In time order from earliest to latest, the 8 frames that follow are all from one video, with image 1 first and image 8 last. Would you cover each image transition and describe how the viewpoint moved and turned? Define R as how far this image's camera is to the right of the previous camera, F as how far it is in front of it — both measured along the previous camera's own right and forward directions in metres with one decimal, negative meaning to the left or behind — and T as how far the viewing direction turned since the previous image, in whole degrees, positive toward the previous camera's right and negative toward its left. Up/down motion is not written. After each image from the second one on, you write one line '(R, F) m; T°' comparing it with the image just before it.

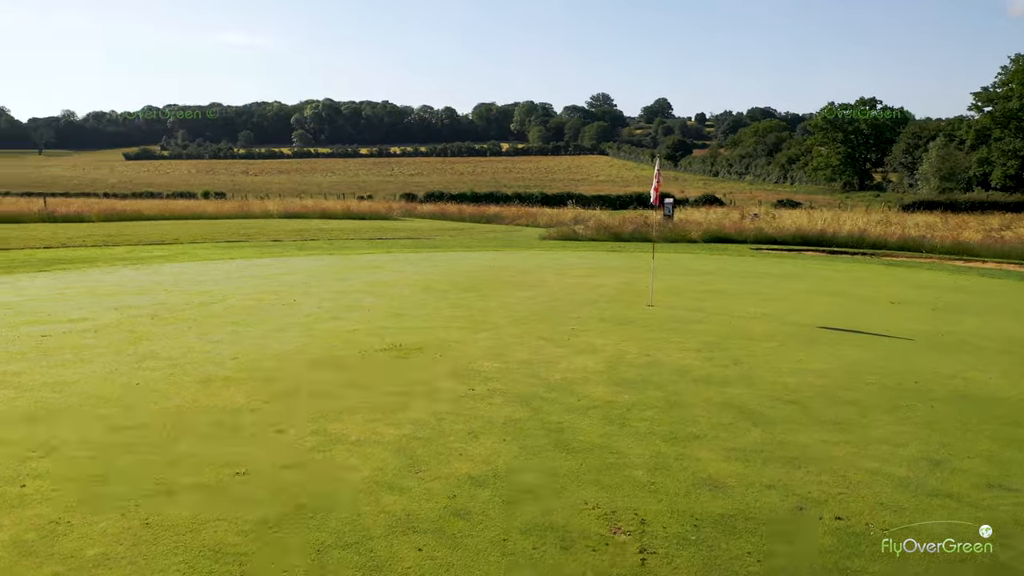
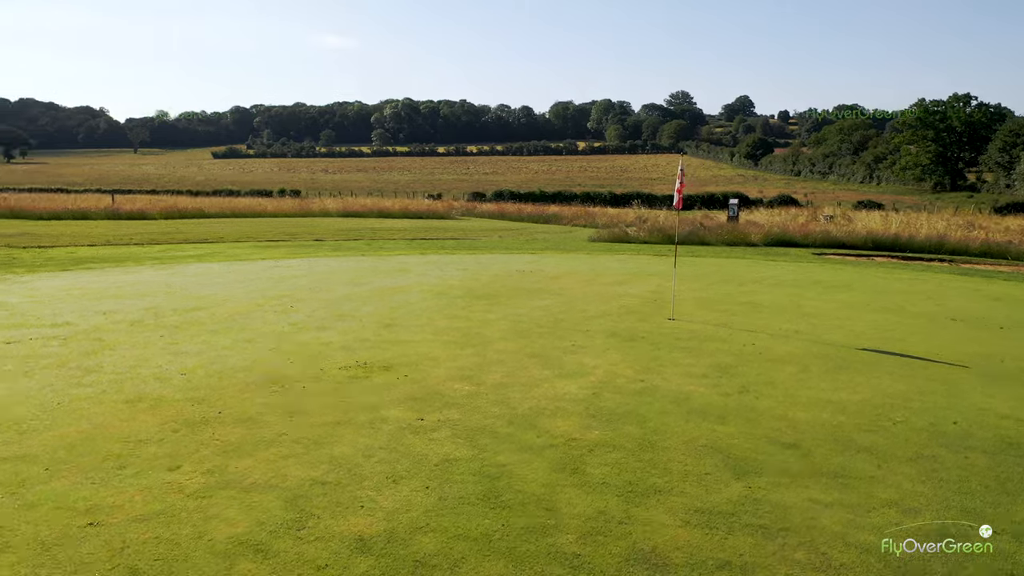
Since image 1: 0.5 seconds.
(+0.9, +0.9) m; -5°
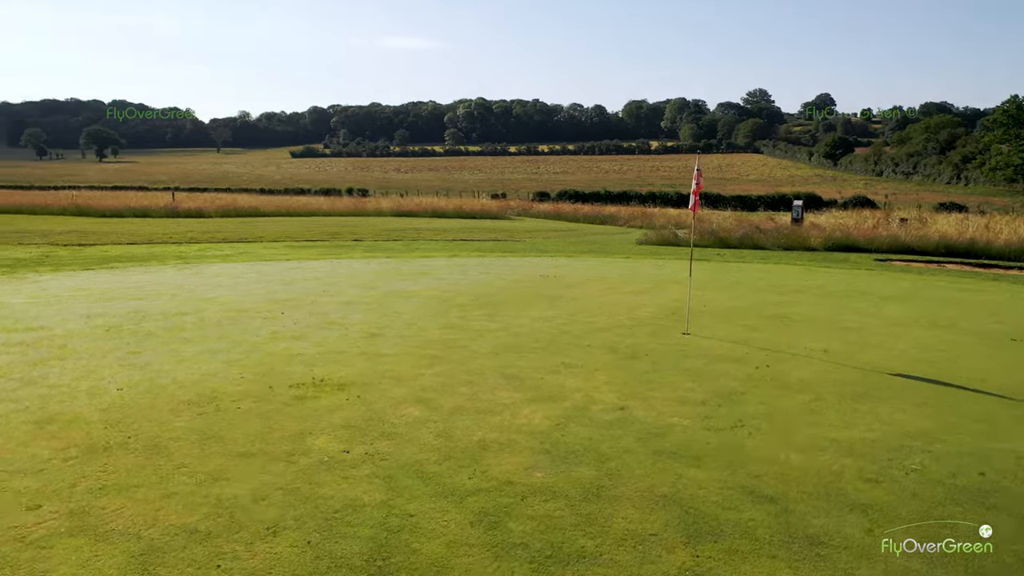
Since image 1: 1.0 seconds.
(+0.9, +0.9) m; -5°
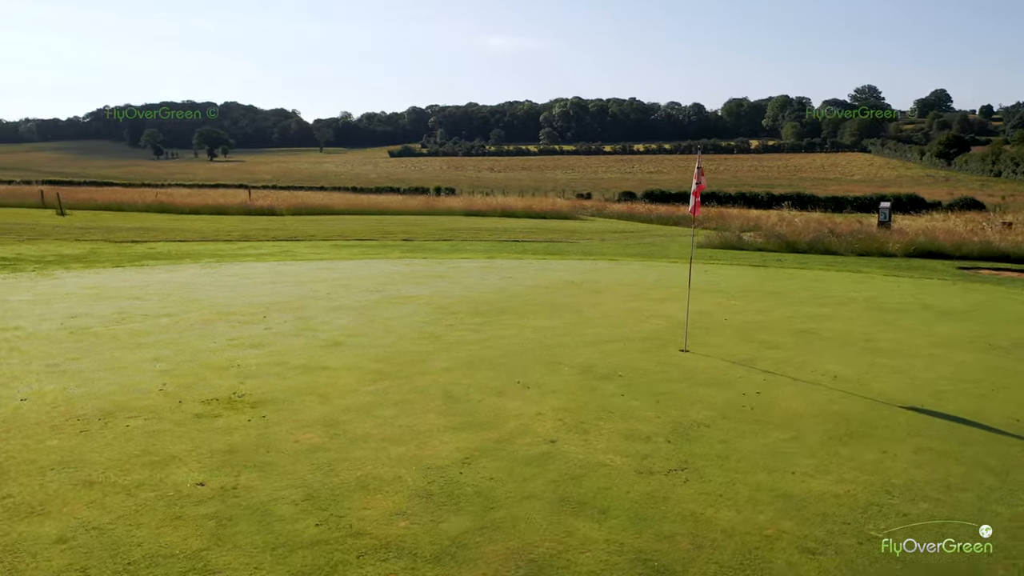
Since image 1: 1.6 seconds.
(+1.3, +0.9) m; -7°
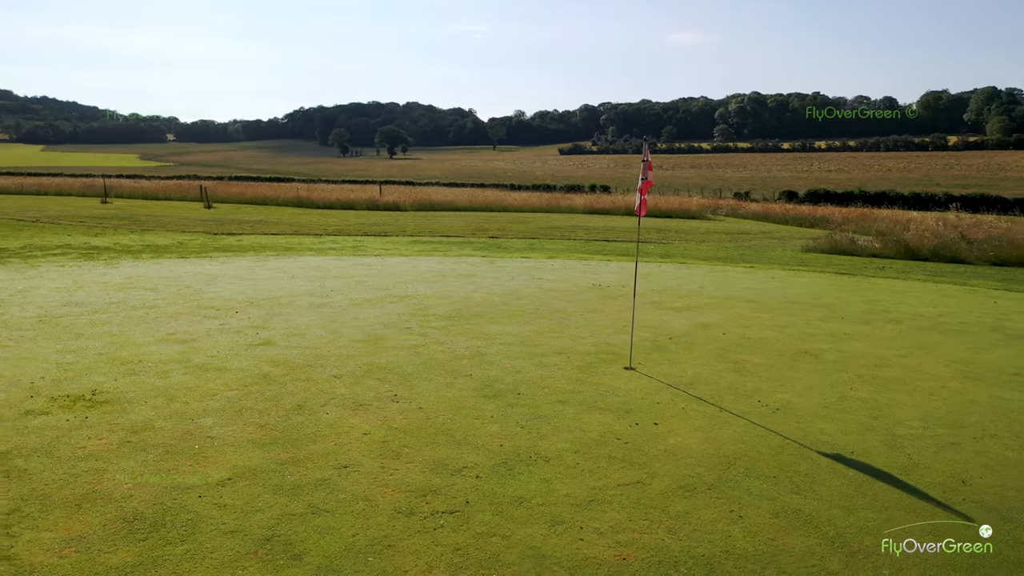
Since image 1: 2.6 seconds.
(+2.3, +1.0) m; -12°
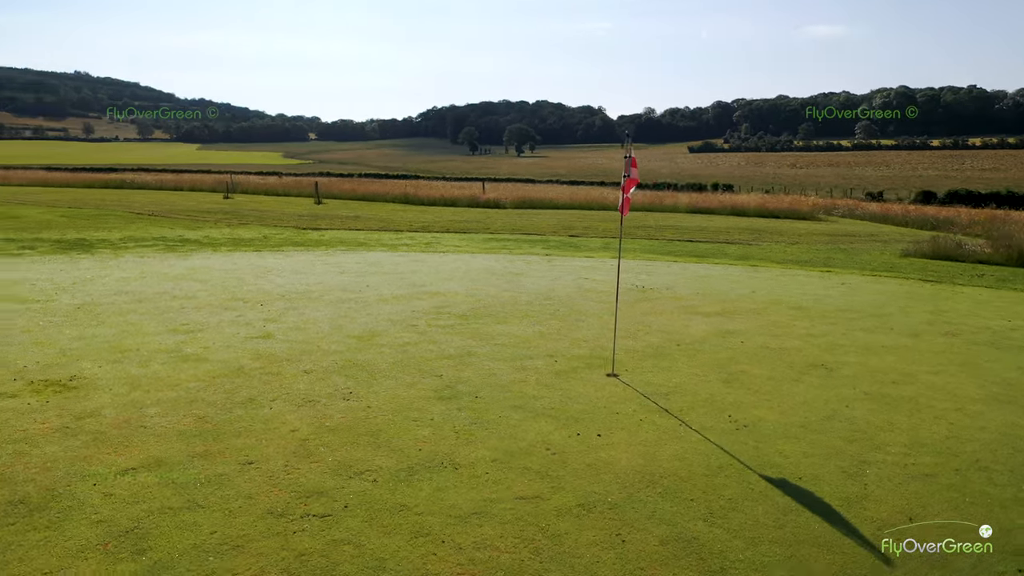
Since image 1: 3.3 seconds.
(+1.3, +0.3) m; -9°
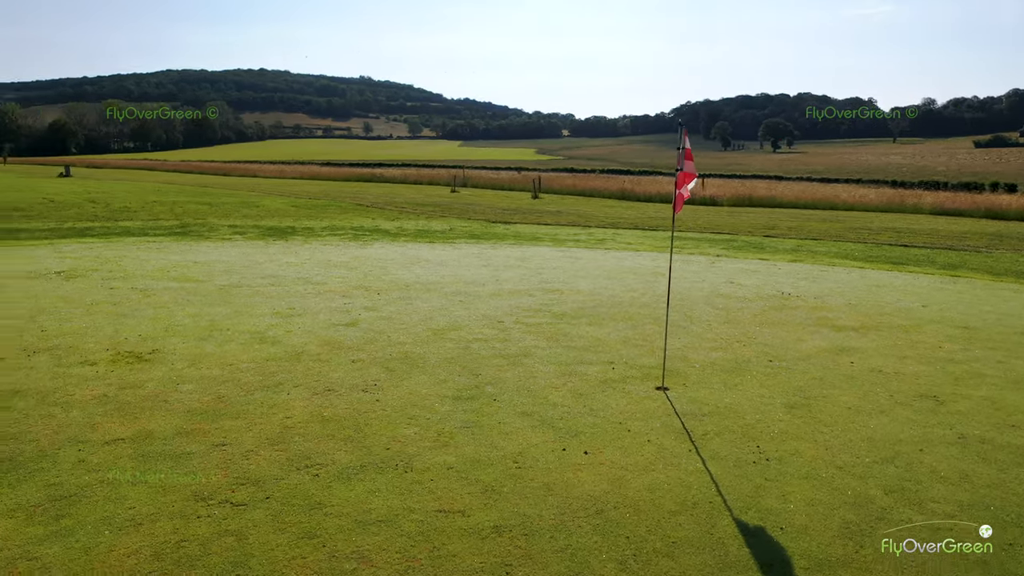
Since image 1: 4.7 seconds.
(+1.7, +0.6) m; -17°
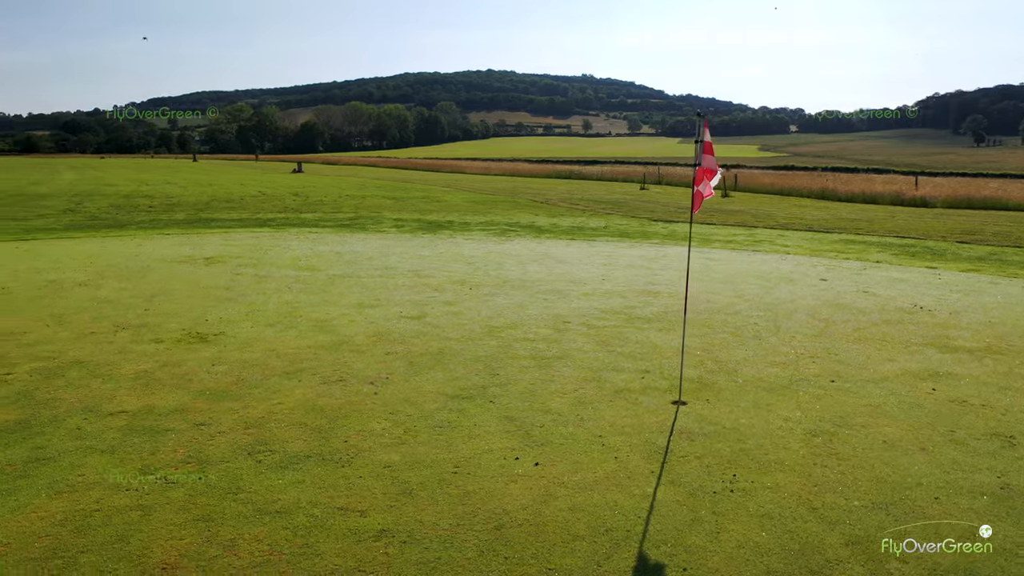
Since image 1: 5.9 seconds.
(+1.6, +0.4) m; -15°
